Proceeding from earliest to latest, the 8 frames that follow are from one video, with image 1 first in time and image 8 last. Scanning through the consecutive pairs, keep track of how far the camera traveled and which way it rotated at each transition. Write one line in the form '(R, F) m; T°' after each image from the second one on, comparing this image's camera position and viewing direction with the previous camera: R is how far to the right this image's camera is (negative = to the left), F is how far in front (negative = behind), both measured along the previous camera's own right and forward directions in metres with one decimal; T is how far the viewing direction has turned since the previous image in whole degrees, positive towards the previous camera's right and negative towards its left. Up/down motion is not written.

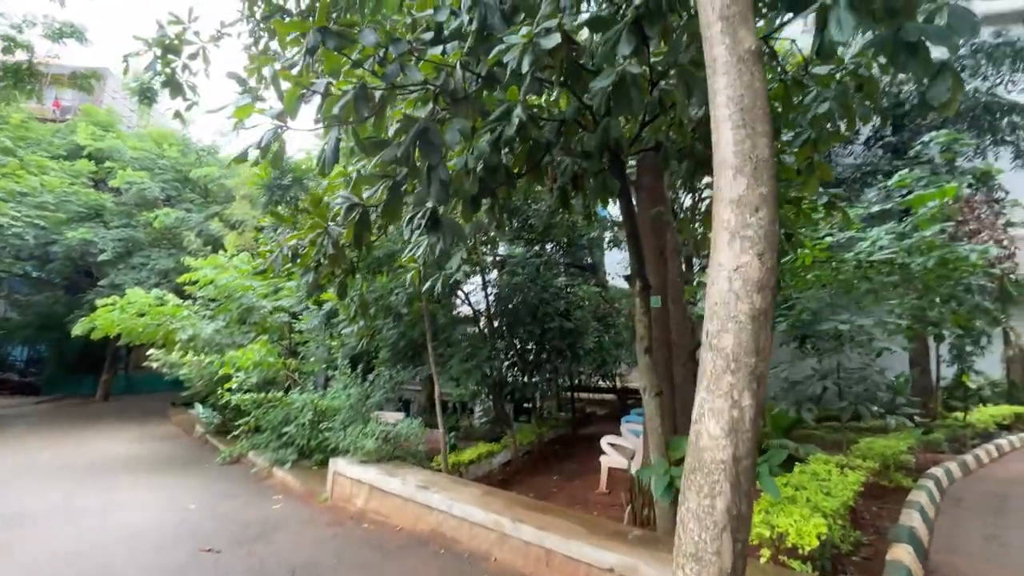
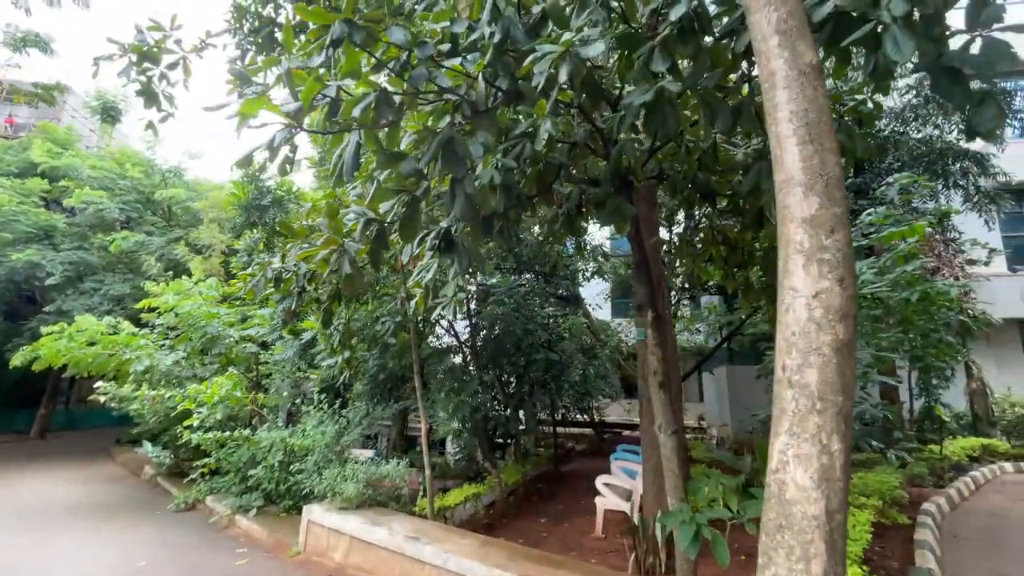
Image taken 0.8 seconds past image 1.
(-0.2, +0.2) m; +4°
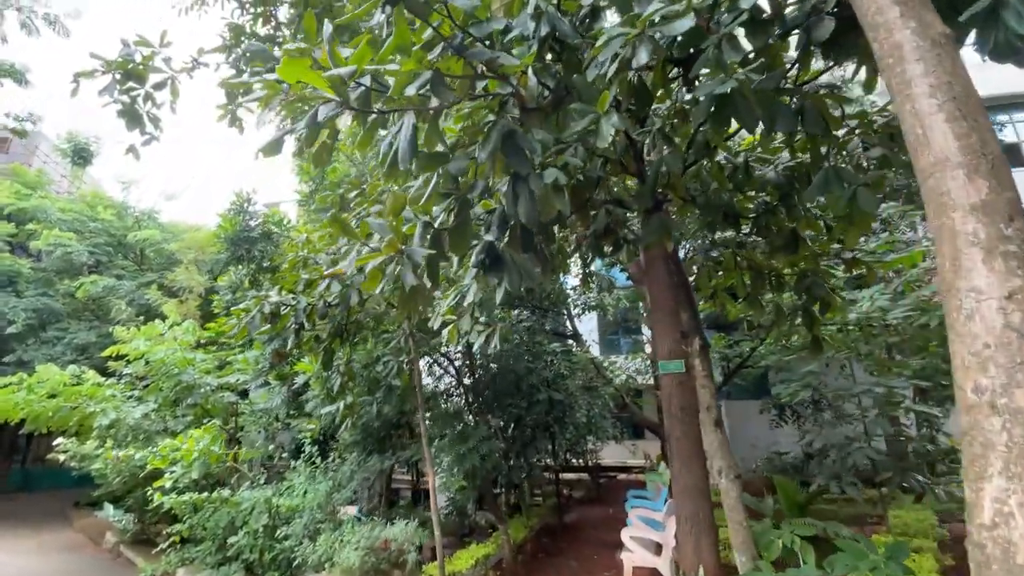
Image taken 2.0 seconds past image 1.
(-0.3, +0.3) m; +3°
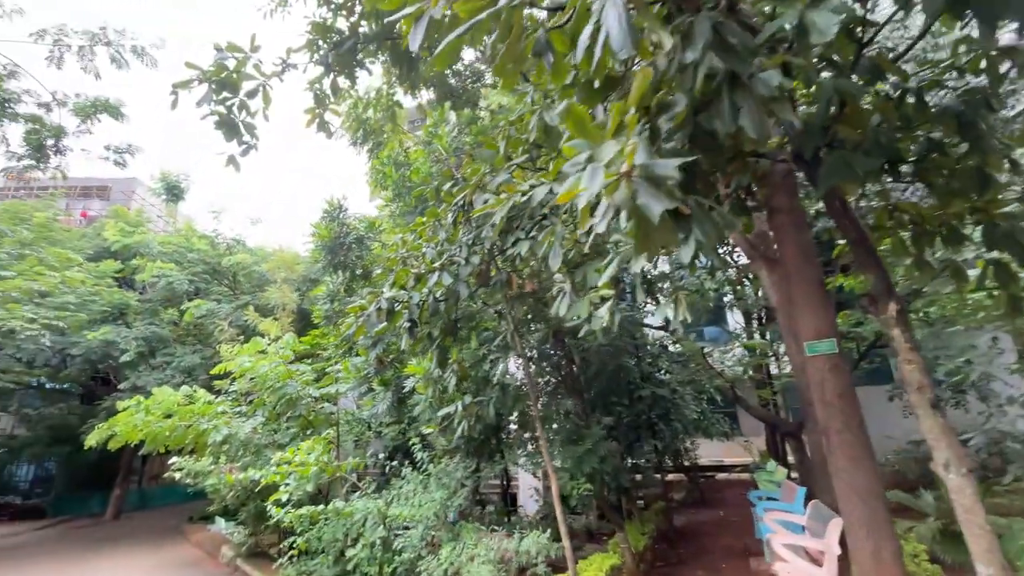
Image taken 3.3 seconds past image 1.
(-0.4, +0.3) m; -7°
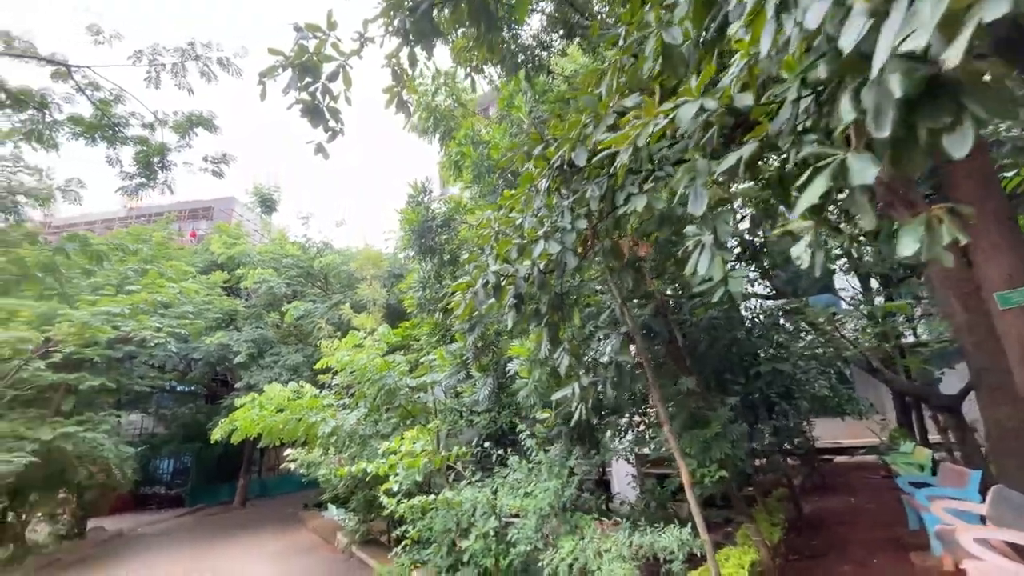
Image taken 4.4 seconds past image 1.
(-0.2, +0.3) m; -9°
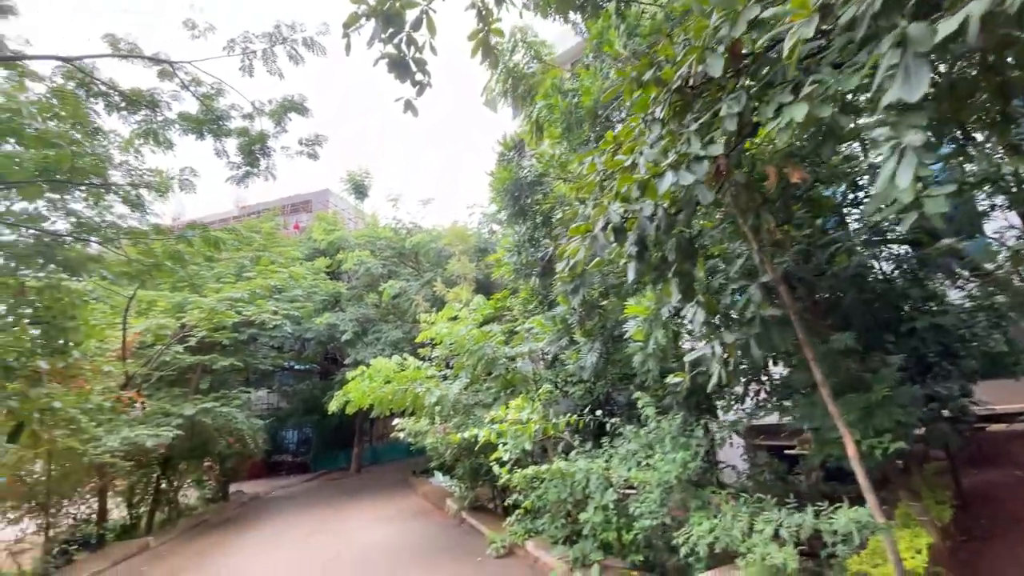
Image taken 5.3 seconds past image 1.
(-0.2, +0.3) m; -10°
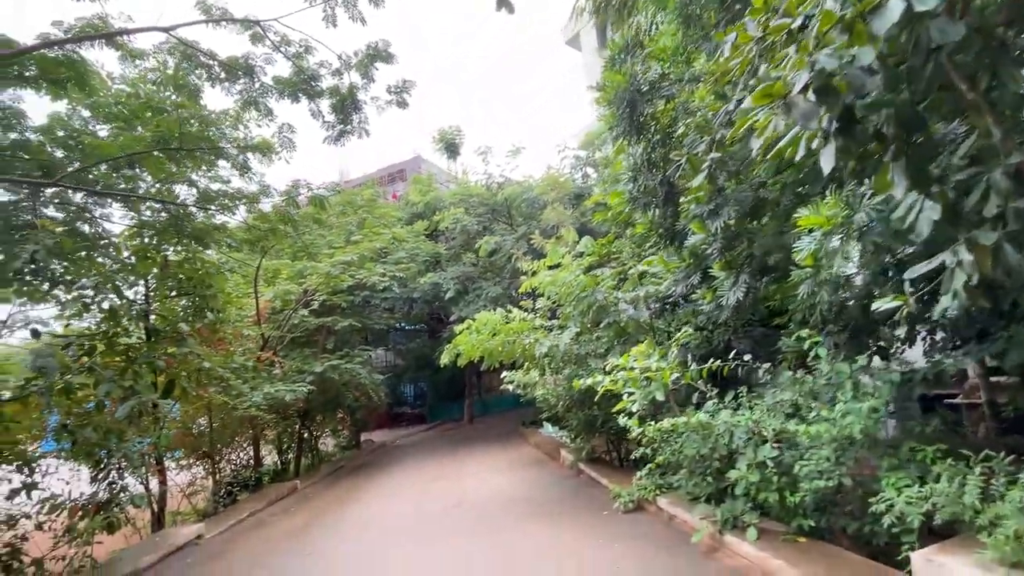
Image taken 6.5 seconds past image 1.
(-0.2, +0.4) m; -11°
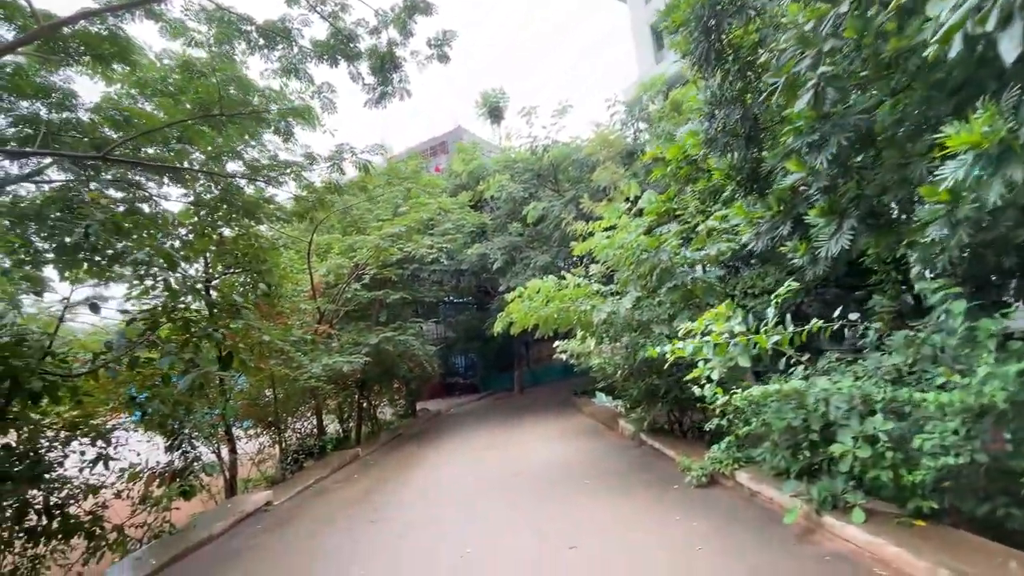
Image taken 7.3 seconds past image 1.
(-0.1, +0.3) m; -6°
